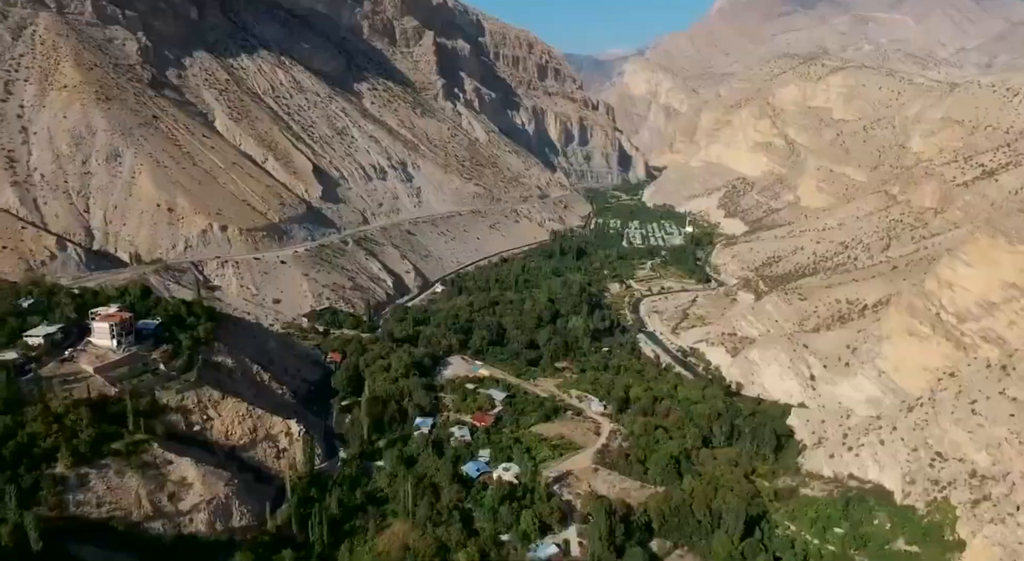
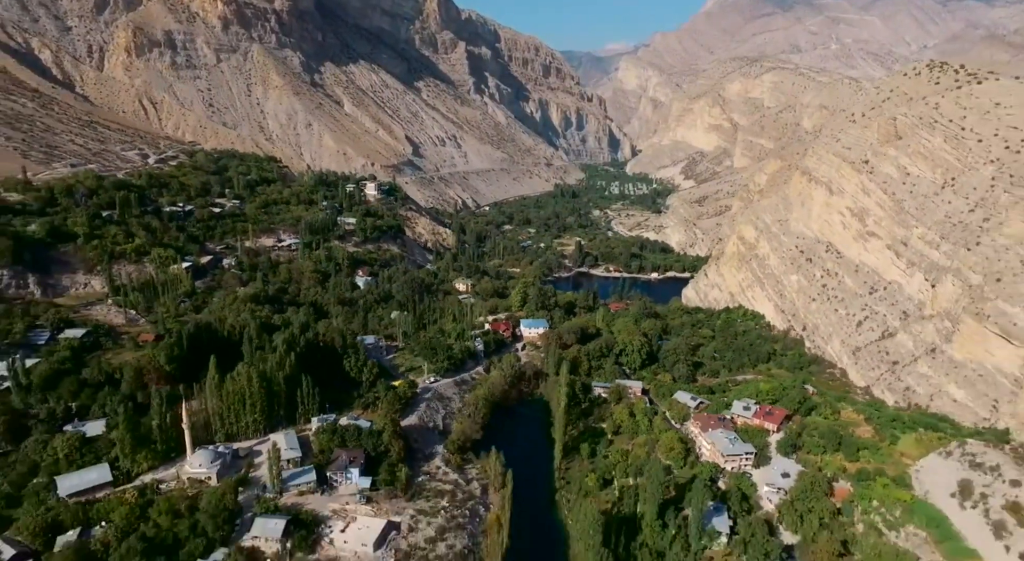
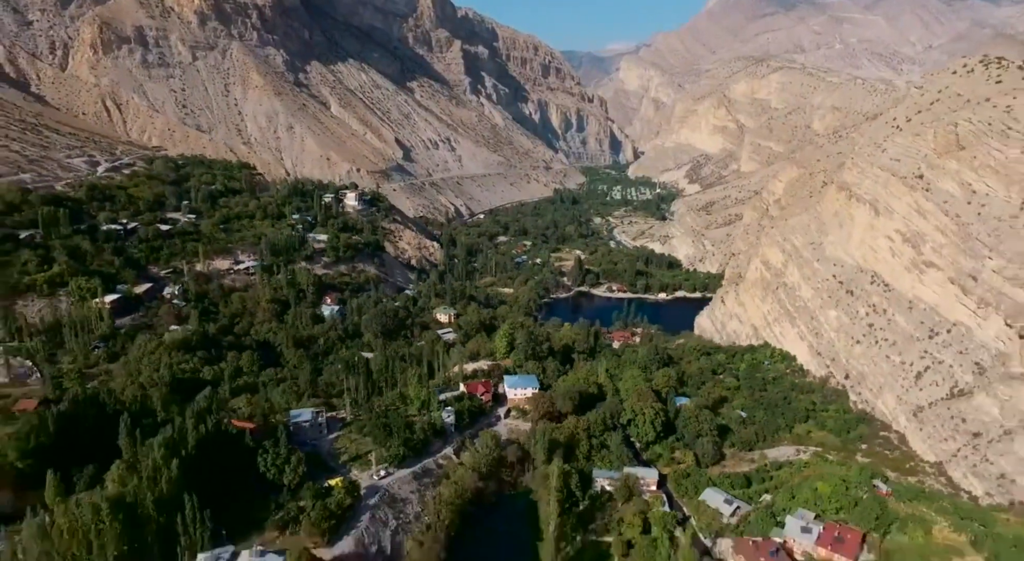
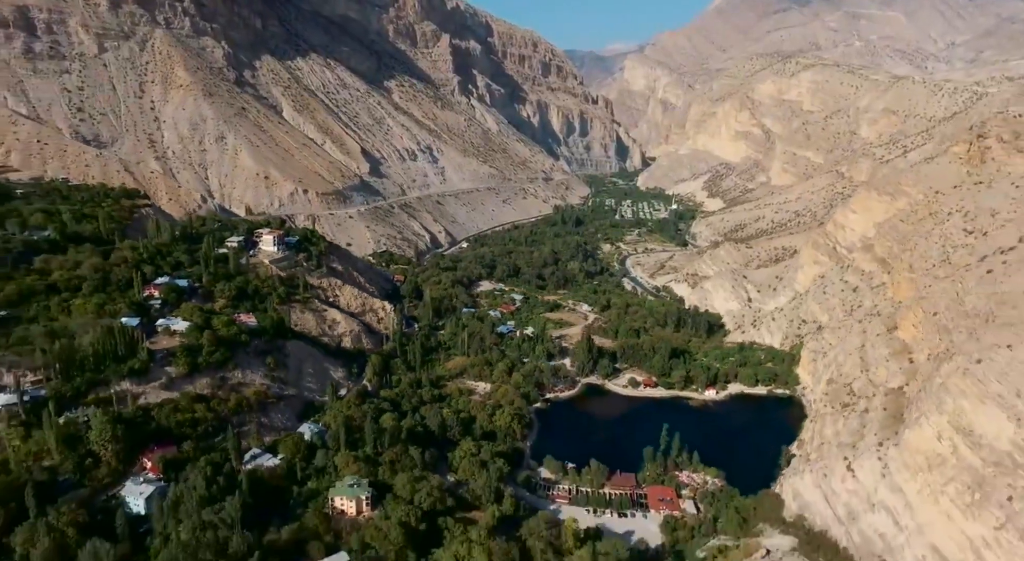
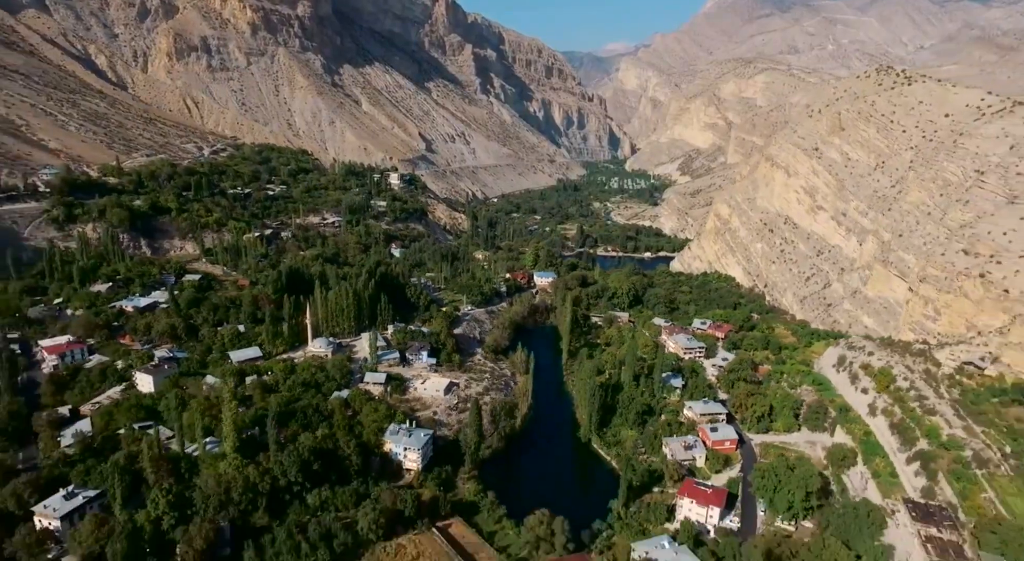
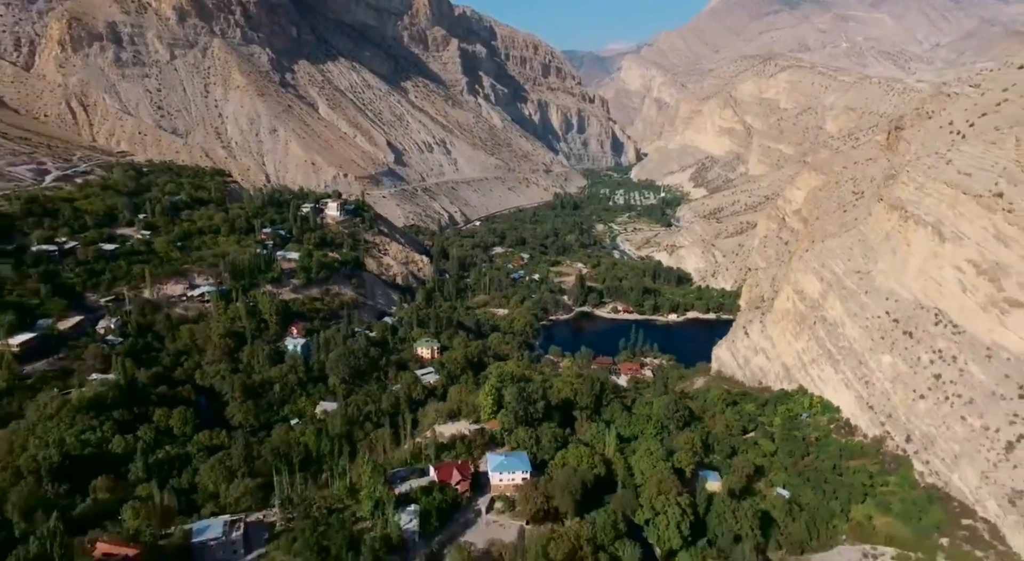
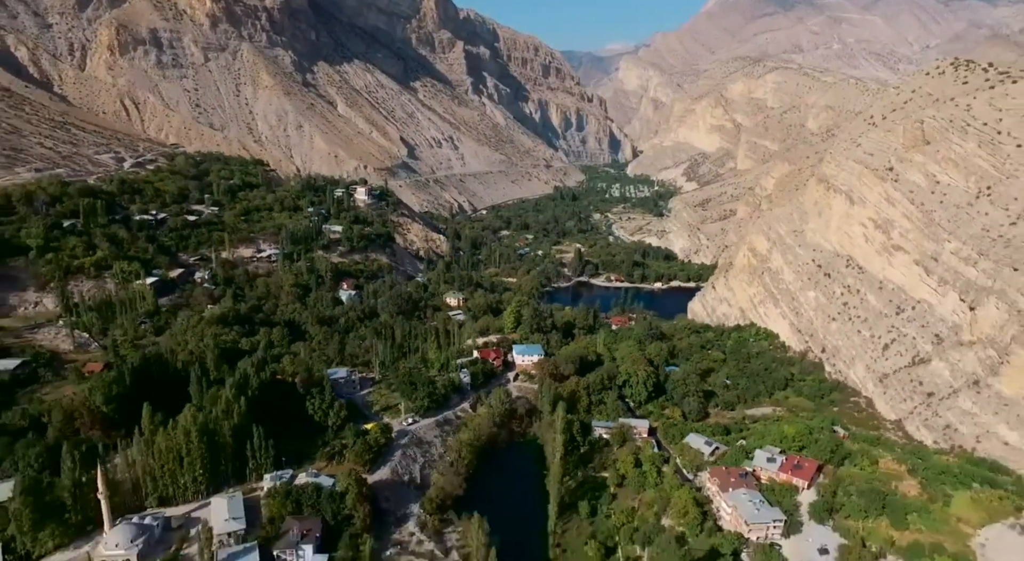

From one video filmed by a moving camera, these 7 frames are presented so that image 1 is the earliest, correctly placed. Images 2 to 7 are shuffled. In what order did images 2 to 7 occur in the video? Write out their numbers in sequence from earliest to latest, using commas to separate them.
4, 6, 3, 7, 2, 5
